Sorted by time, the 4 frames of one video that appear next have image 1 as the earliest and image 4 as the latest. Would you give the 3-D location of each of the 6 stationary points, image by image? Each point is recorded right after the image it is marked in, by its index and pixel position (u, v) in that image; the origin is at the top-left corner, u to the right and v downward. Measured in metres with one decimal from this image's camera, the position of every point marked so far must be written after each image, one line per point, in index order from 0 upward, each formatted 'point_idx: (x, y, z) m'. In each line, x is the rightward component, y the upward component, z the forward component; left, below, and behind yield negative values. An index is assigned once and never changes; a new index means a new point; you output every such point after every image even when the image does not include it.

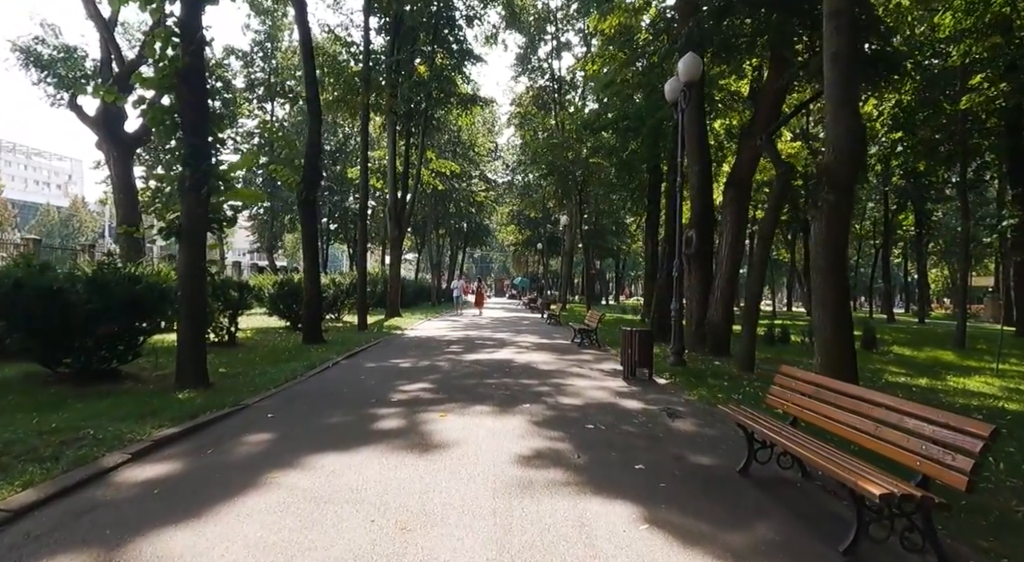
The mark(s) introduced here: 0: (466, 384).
0: (-0.8, -1.8, +10.7) m
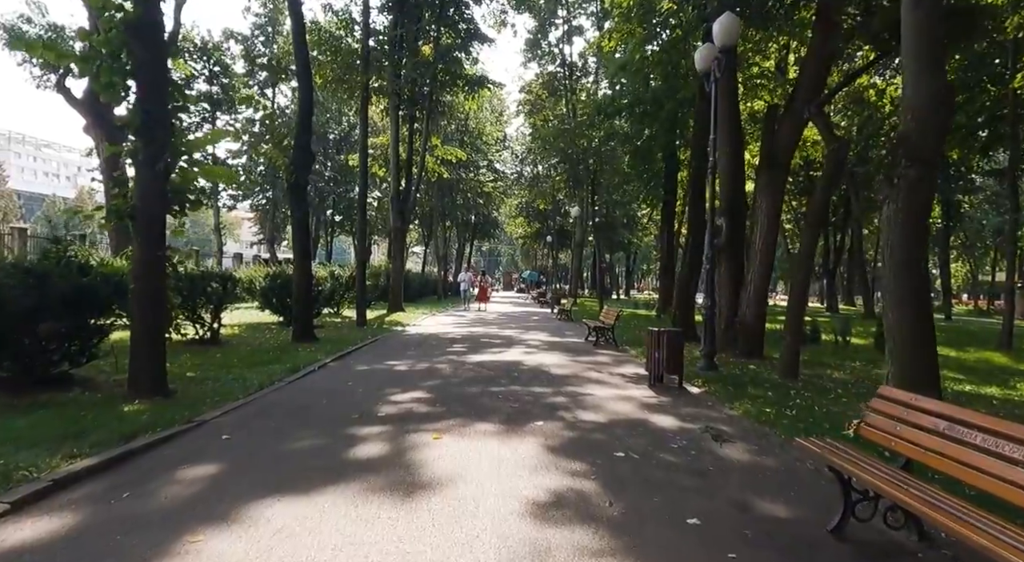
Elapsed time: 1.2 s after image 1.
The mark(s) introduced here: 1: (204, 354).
0: (-0.7, -1.7, +9.2) m
1: (-6.3, -1.5, +12.5) m
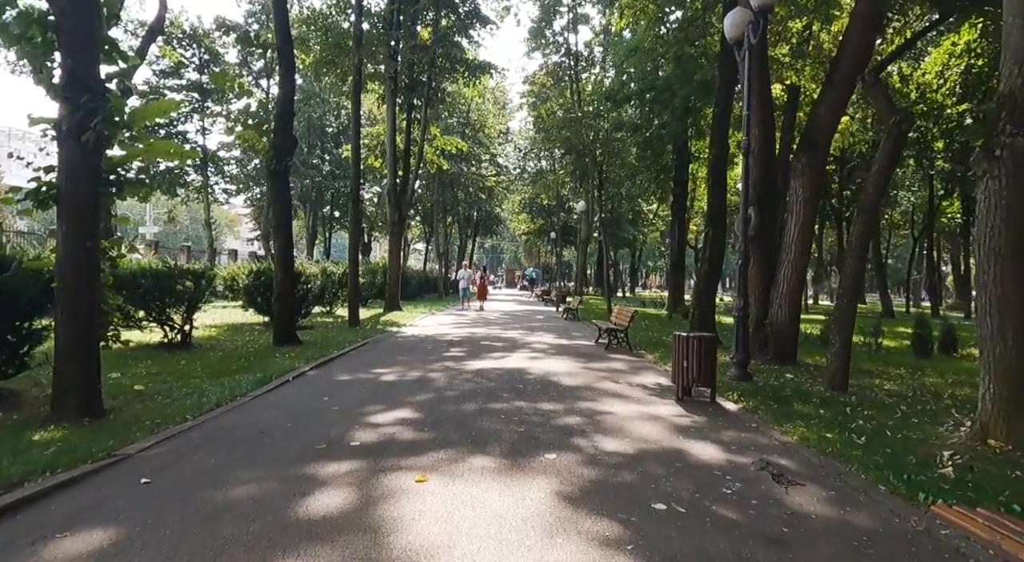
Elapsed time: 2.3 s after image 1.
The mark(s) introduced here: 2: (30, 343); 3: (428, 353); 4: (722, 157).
0: (-0.6, -1.7, +7.7) m
1: (-6.2, -1.4, +11.0) m
2: (-6.3, -0.8, +8.0) m
3: (-1.9, -1.6, +13.6) m
4: (+5.9, +3.5, +17.2) m
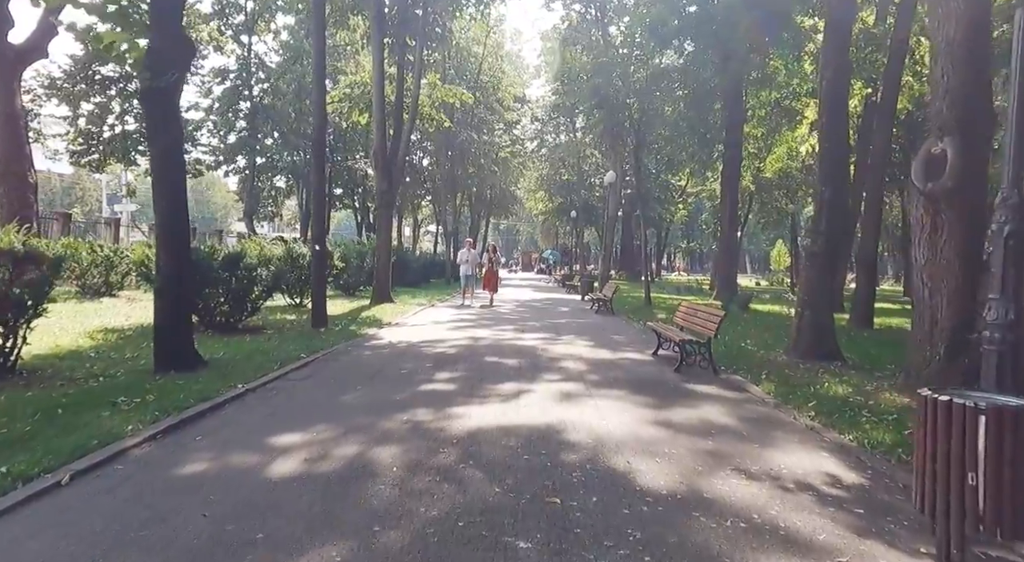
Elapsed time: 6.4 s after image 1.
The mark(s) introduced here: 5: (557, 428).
0: (-0.5, -1.6, +2.5) m
1: (-6.0, -1.3, +5.9) m
2: (-6.2, -0.8, +2.9) m
3: (-1.6, -1.4, +8.4) m
4: (+6.3, +3.8, +11.6) m
5: (+0.5, -1.5, +6.5) m
